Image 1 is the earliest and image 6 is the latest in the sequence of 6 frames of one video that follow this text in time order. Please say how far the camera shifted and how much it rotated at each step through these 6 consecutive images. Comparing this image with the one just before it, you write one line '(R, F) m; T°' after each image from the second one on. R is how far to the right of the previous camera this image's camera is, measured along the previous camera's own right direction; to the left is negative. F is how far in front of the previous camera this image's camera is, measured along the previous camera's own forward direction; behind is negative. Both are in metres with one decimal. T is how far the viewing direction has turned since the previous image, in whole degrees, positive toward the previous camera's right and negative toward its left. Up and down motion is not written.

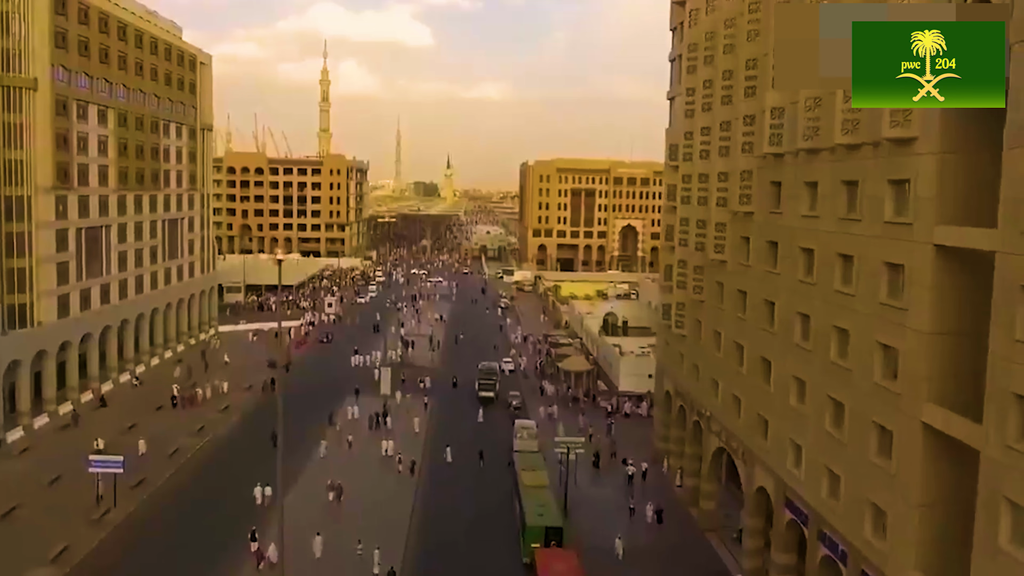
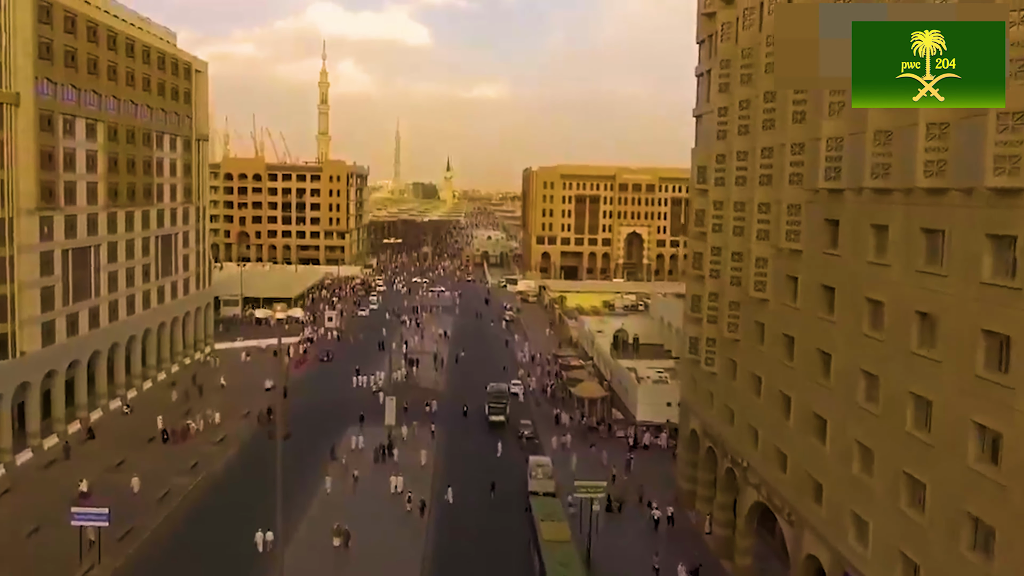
(-0.7, +2.7) m; 0°
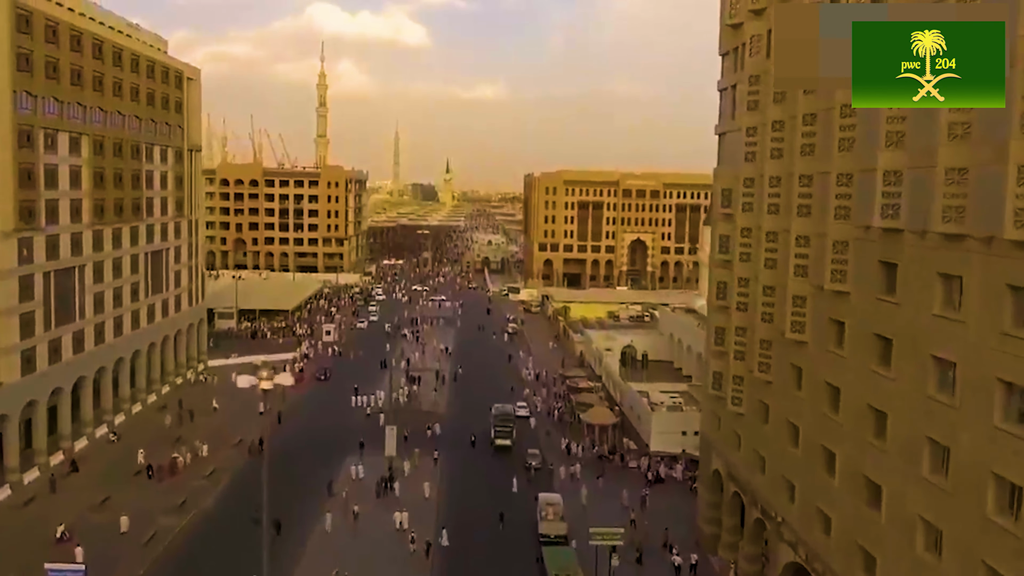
(-0.4, +2.5) m; 0°
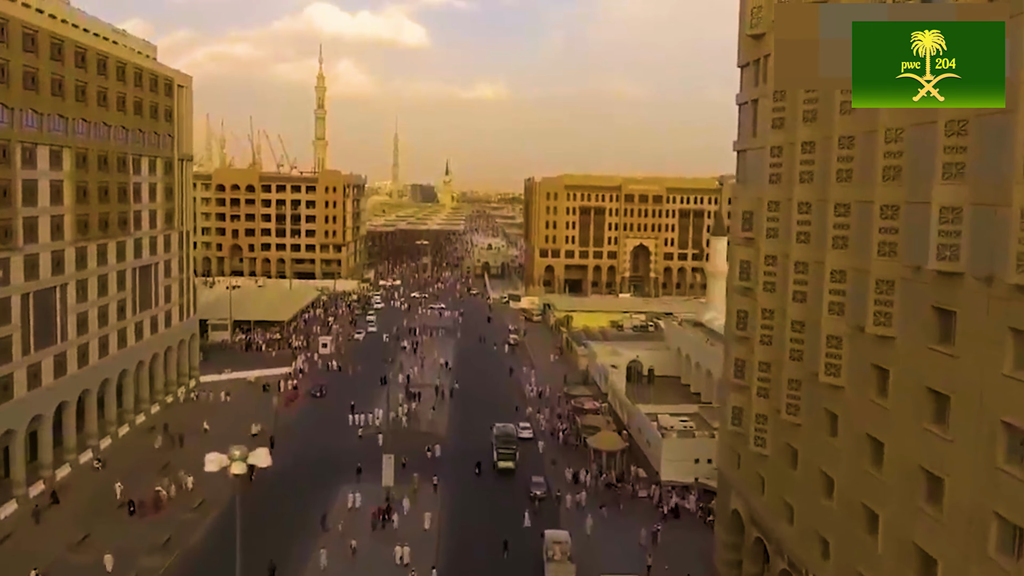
(-0.2, +2.2) m; 0°
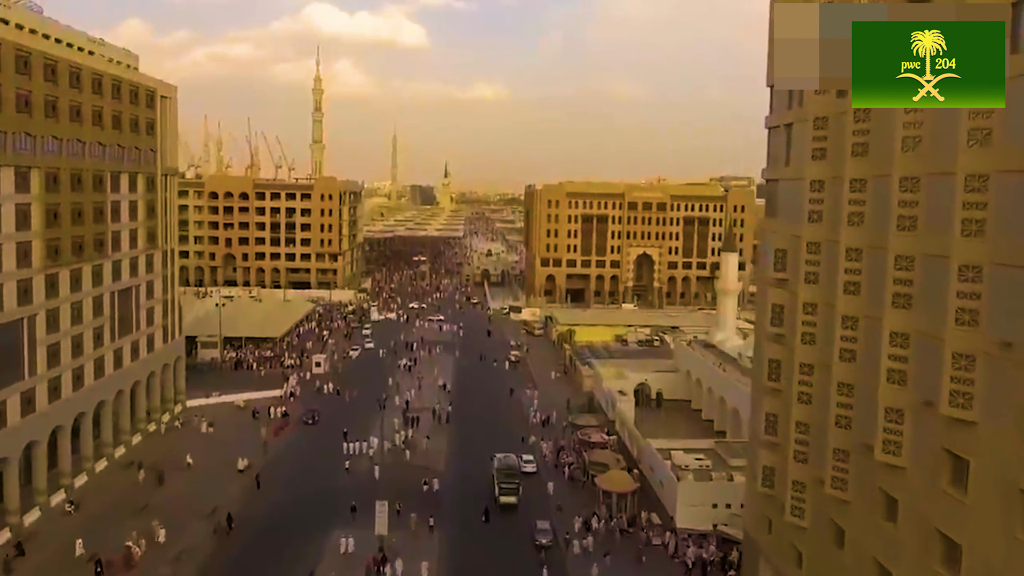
(-0.2, +3.2) m; 0°
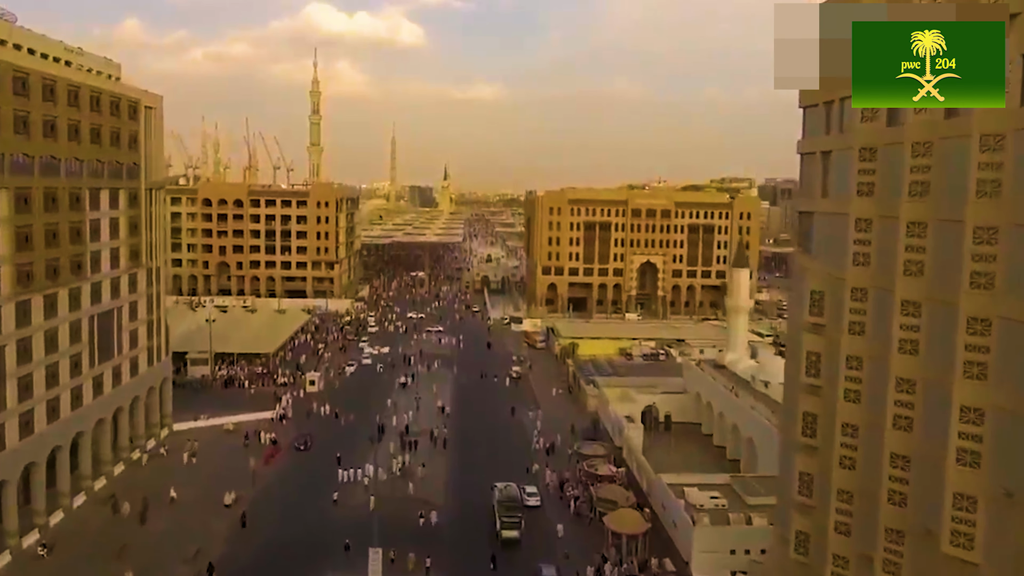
(-0.2, +2.8) m; 0°
